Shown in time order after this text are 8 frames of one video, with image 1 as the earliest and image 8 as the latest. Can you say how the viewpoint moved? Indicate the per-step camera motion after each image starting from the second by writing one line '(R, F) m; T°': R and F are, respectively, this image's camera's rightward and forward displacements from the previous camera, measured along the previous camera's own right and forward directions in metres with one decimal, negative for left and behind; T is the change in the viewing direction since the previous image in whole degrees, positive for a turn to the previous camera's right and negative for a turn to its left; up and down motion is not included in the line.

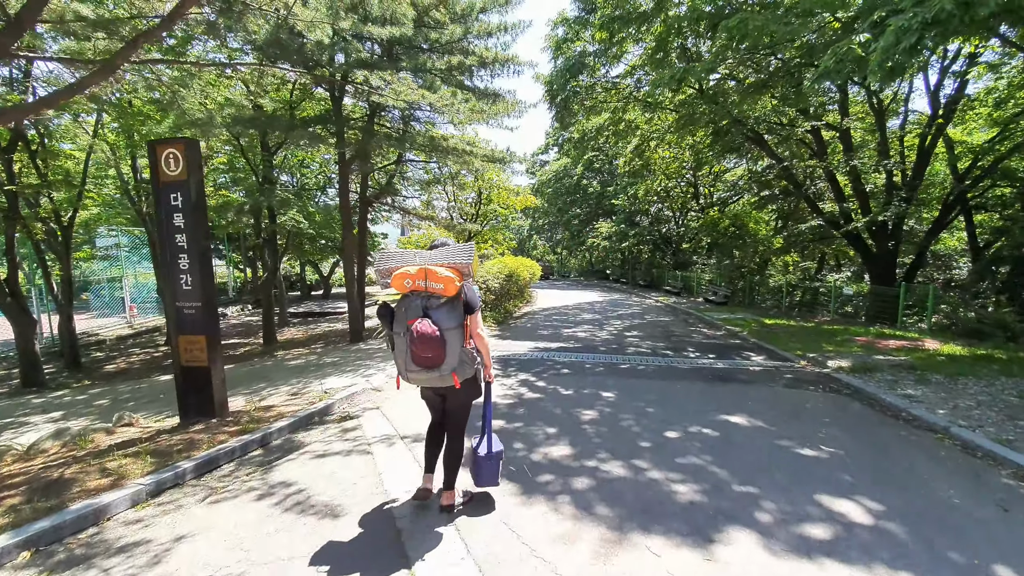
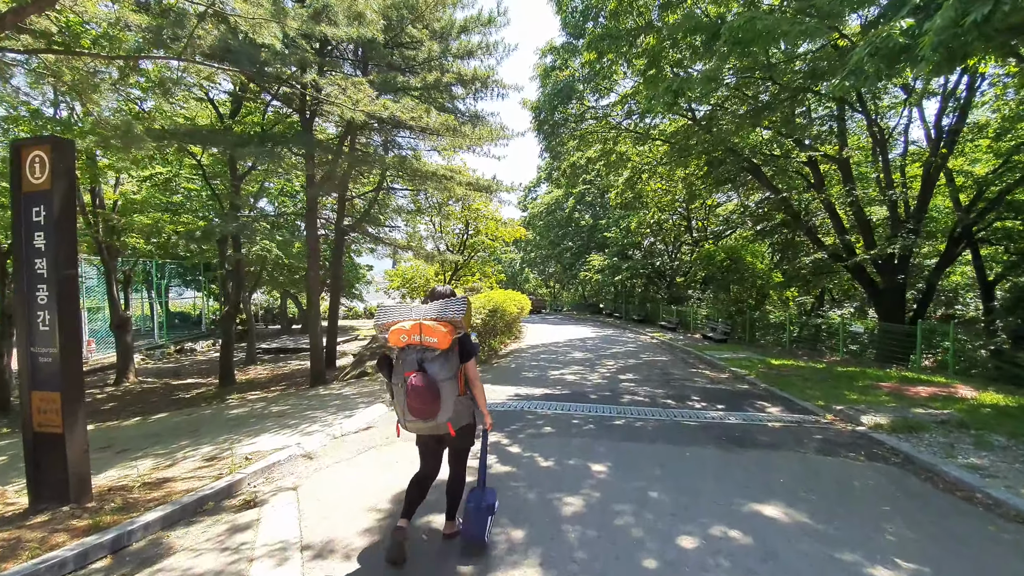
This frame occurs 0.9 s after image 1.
(+0.3, +1.1) m; +1°
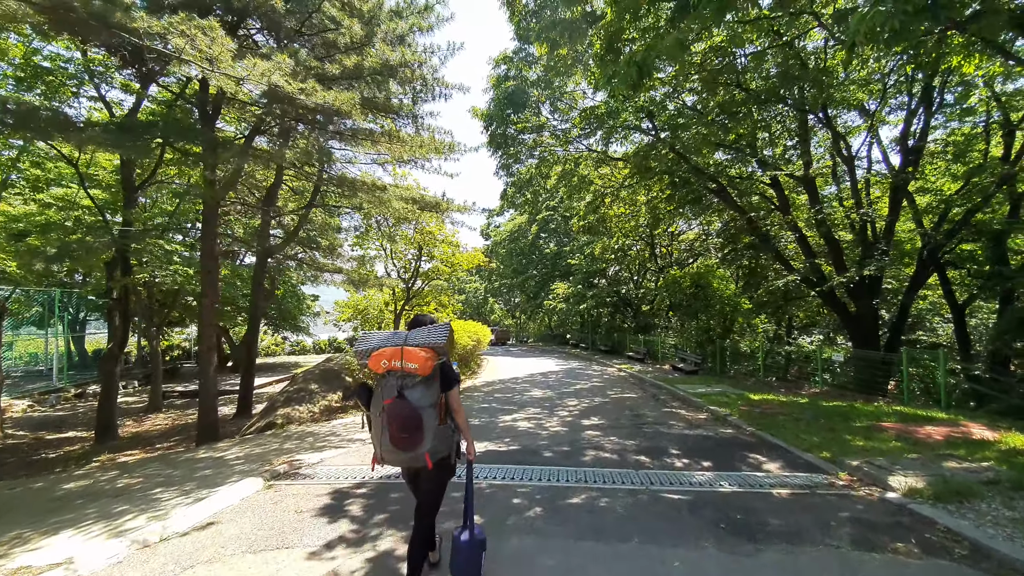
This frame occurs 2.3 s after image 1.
(+0.5, +1.5) m; +4°
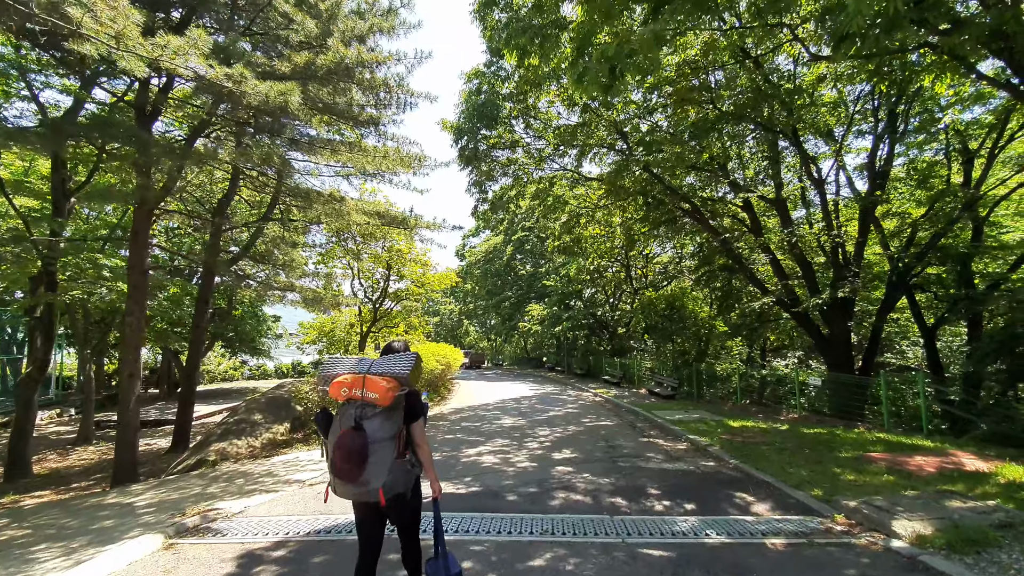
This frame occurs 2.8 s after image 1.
(+0.2, +0.6) m; +3°
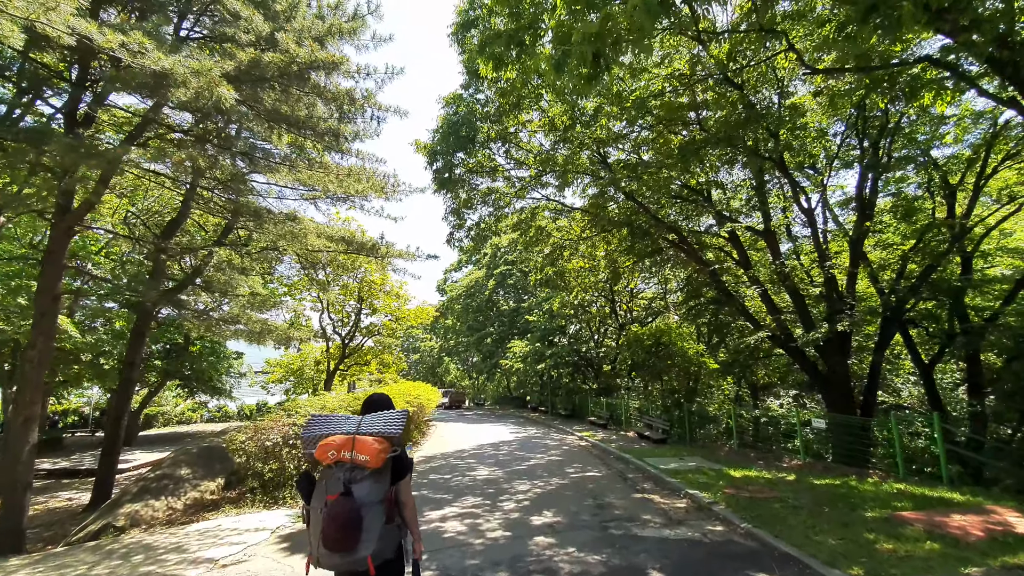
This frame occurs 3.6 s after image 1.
(+0.2, +0.9) m; +2°
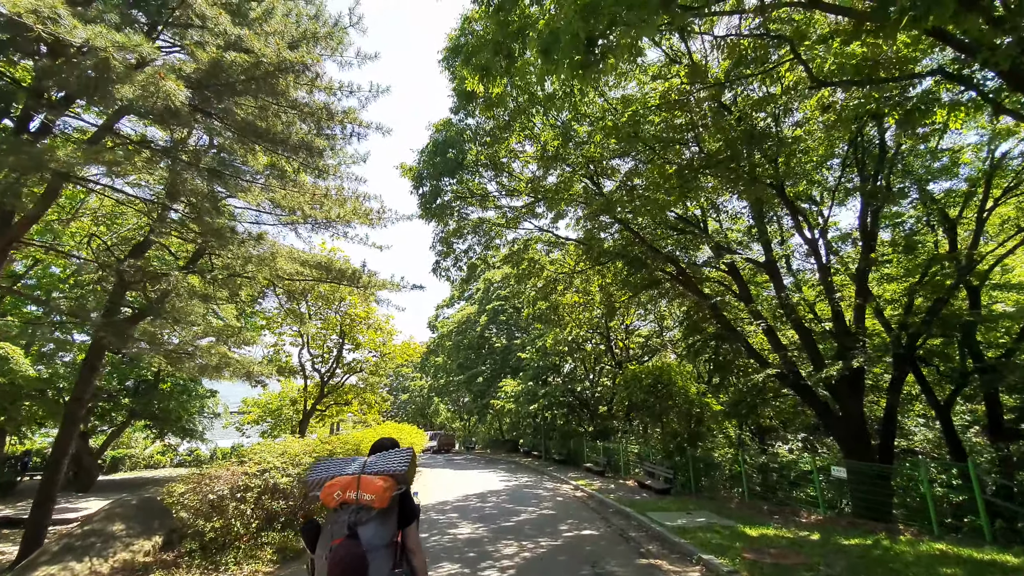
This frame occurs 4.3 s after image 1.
(+0.1, +0.7) m; +1°
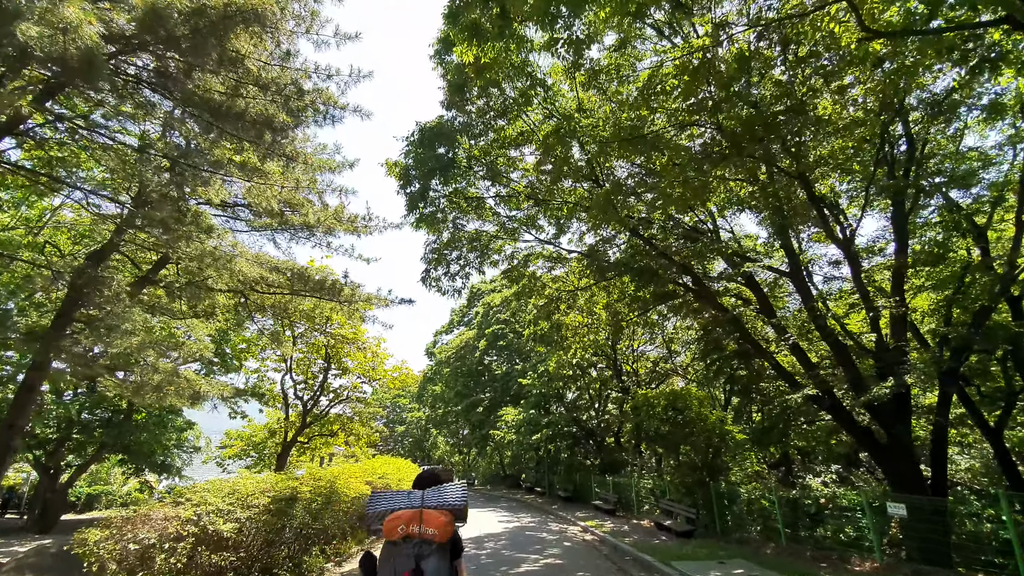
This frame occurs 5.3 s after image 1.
(+0.1, +1.0) m; 0°
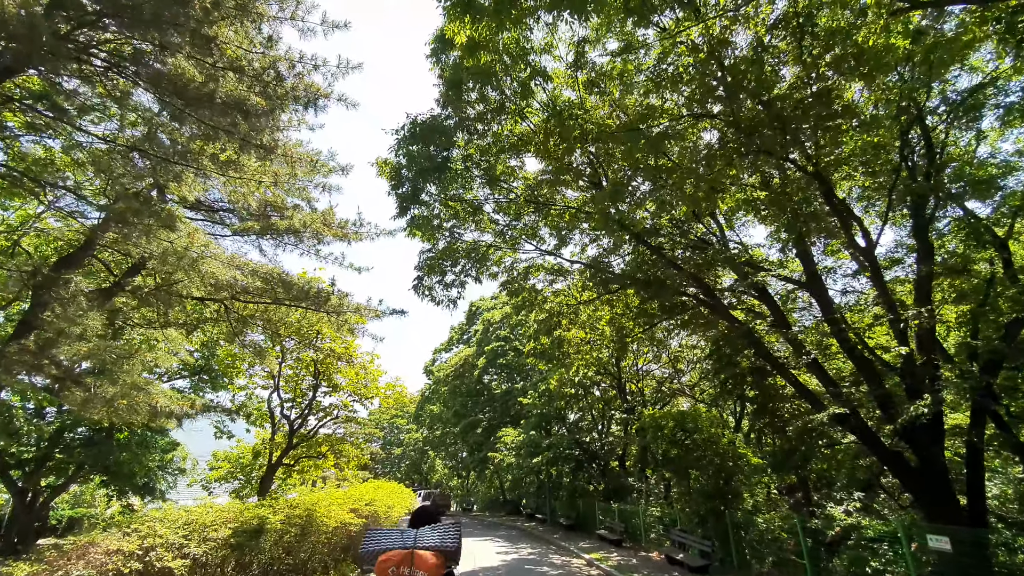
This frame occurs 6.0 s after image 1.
(+0.1, +0.6) m; 0°
